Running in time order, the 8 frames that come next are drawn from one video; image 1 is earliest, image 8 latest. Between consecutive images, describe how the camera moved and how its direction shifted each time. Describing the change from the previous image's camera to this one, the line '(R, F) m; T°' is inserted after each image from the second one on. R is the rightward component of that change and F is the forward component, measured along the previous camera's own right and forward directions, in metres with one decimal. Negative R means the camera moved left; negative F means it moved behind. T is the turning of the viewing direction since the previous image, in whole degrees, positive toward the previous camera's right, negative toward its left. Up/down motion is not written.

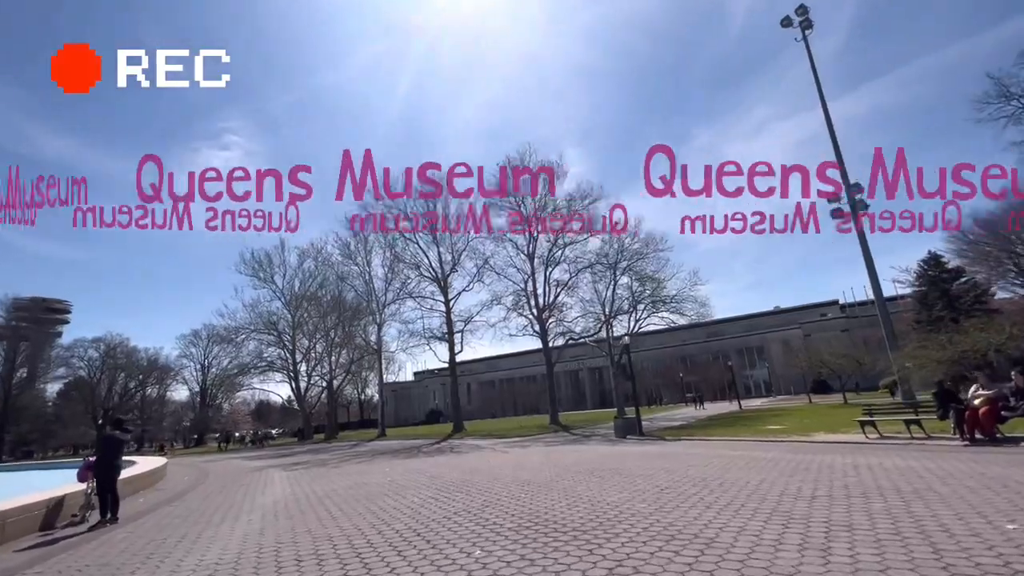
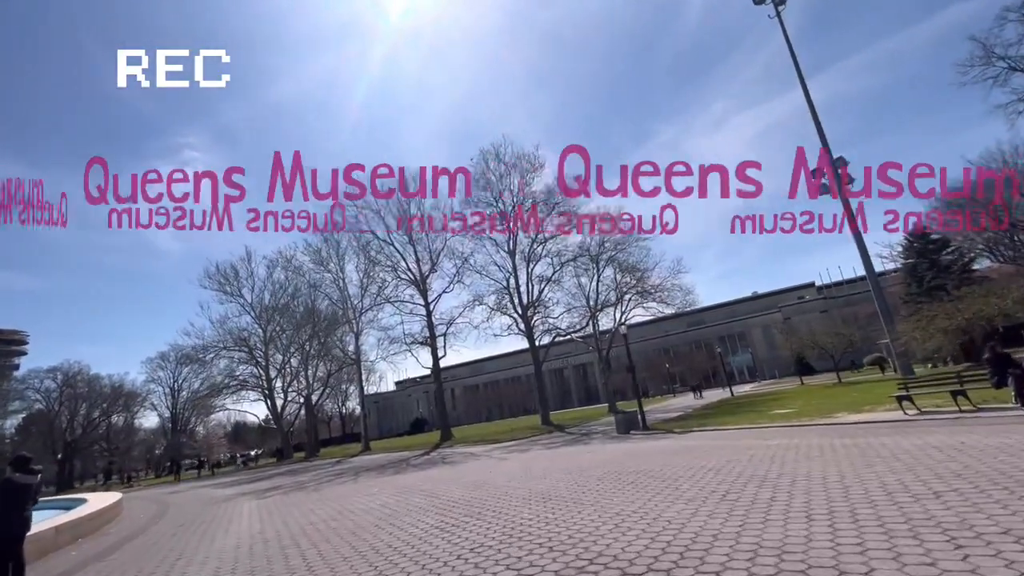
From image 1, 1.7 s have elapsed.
(-0.5, +1.8) m; +3°
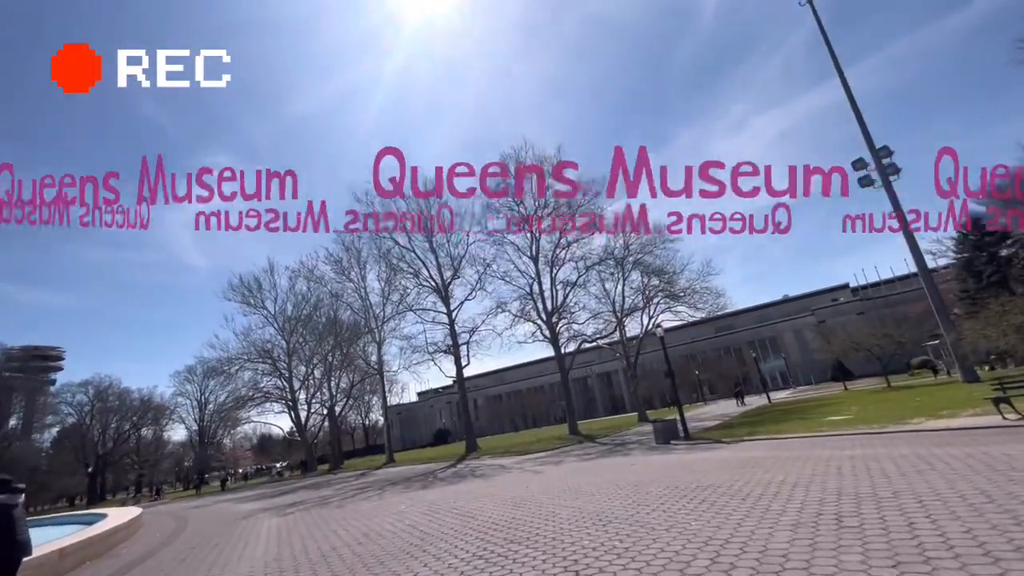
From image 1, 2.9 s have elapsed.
(-0.4, +1.2) m; -2°
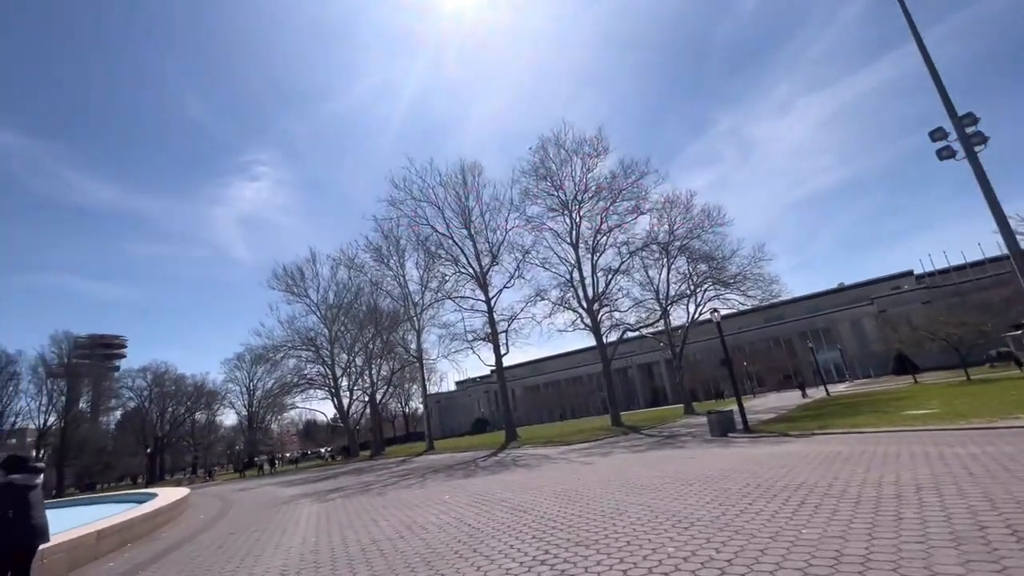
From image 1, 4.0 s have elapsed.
(-0.4, +1.1) m; -4°
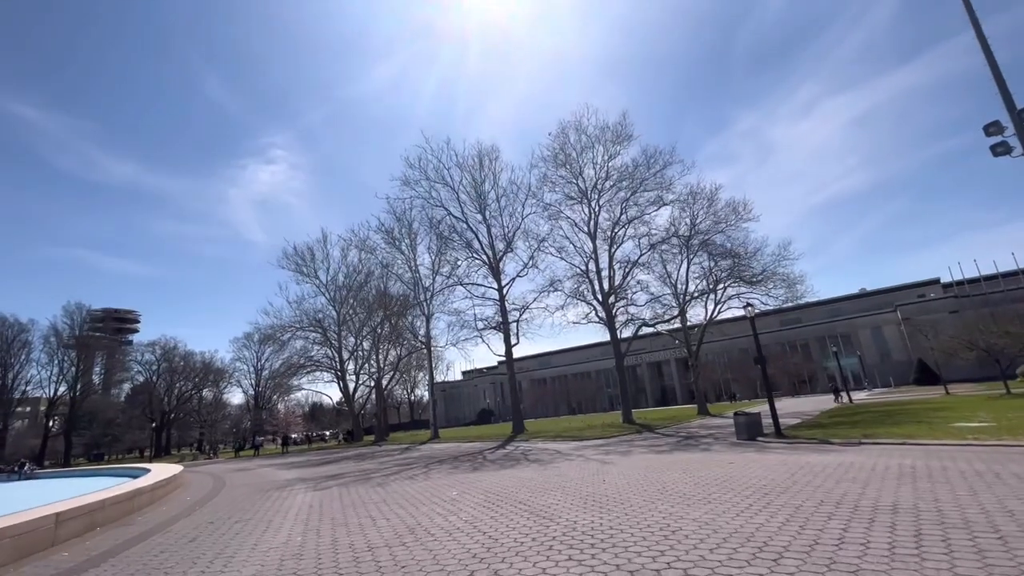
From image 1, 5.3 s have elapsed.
(-0.3, +1.4) m; -1°
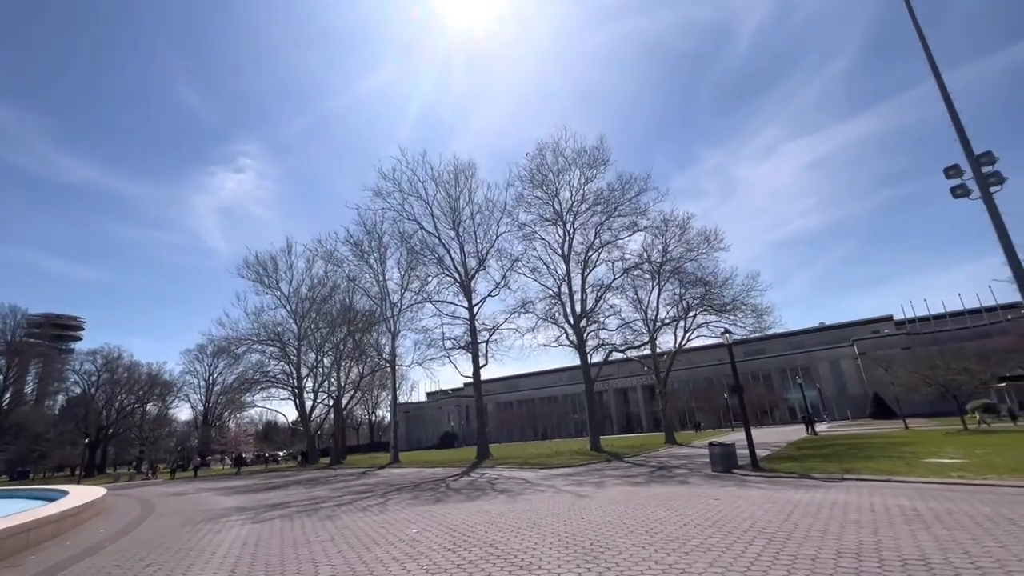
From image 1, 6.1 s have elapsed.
(-0.2, +1.0) m; +4°
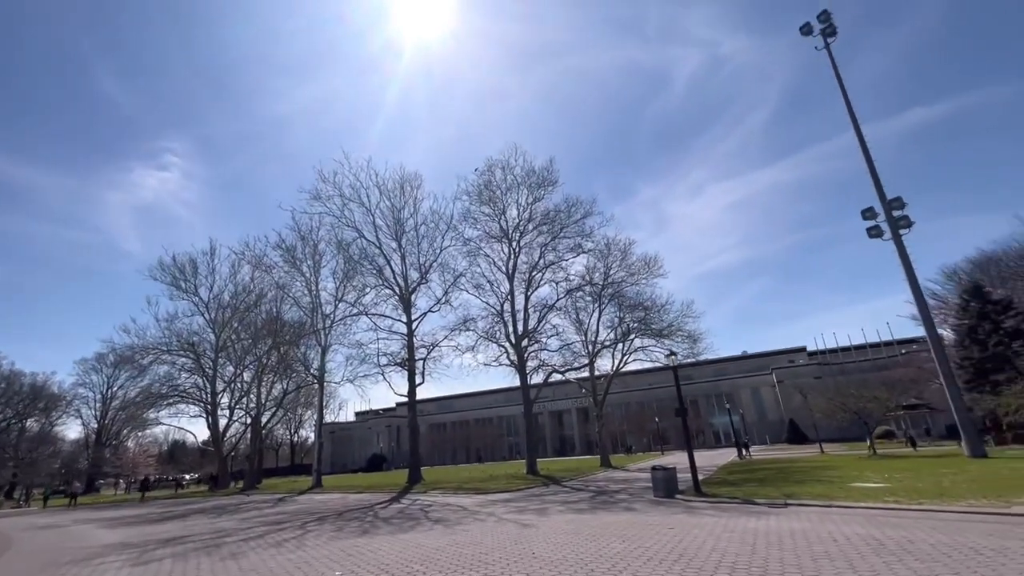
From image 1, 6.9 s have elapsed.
(-0.3, +0.9) m; +7°
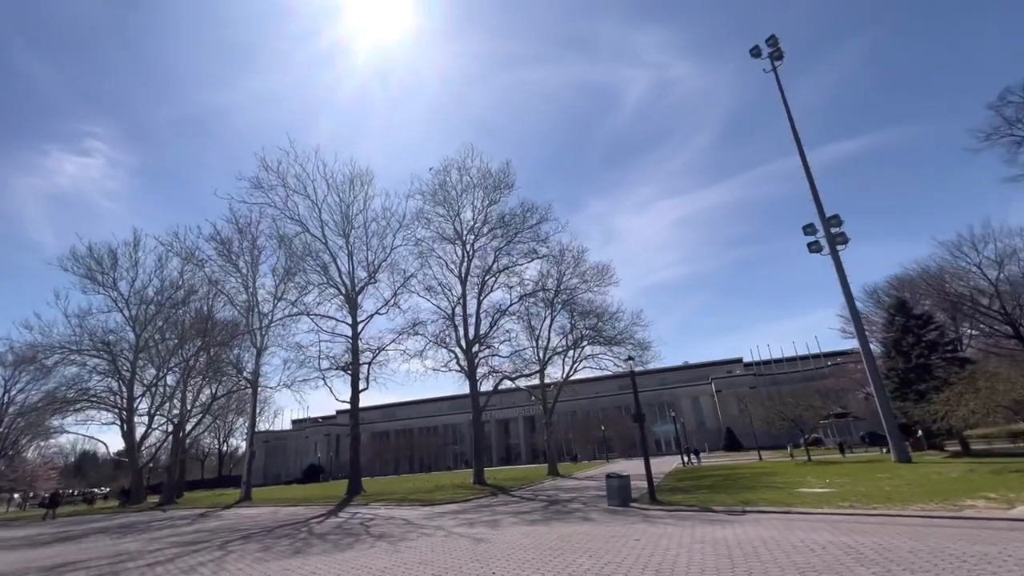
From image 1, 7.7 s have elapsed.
(-0.3, +0.9) m; +6°
